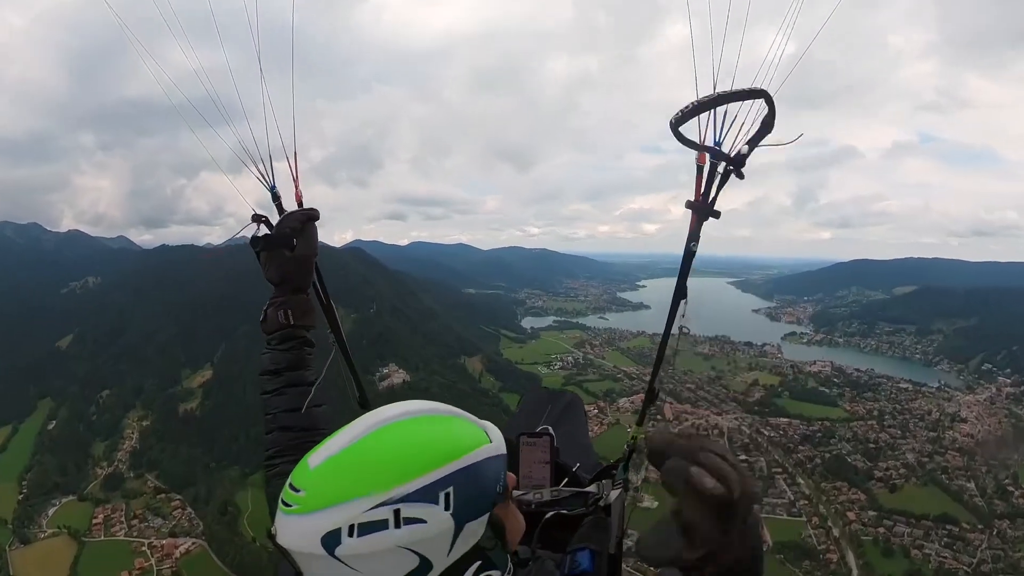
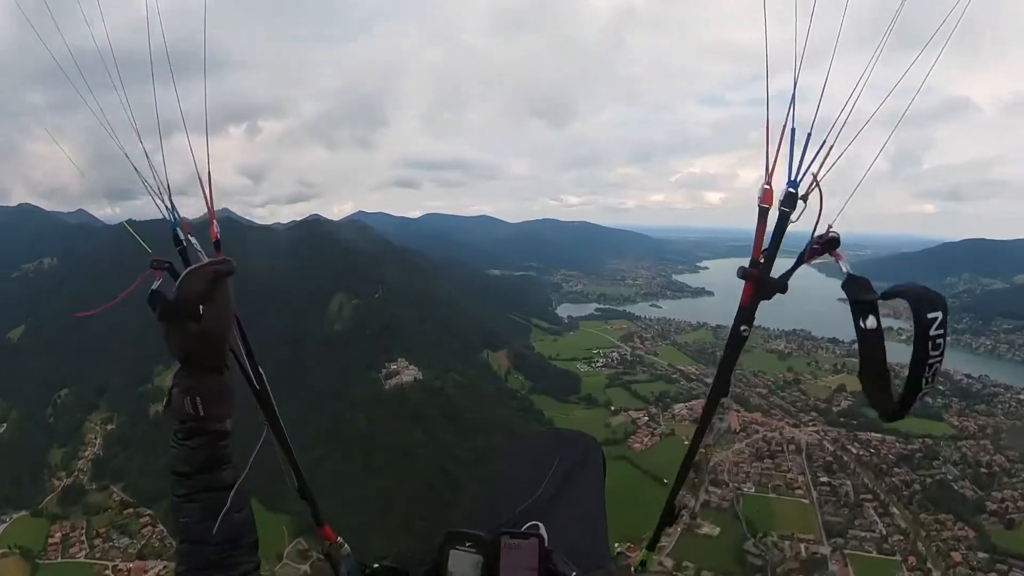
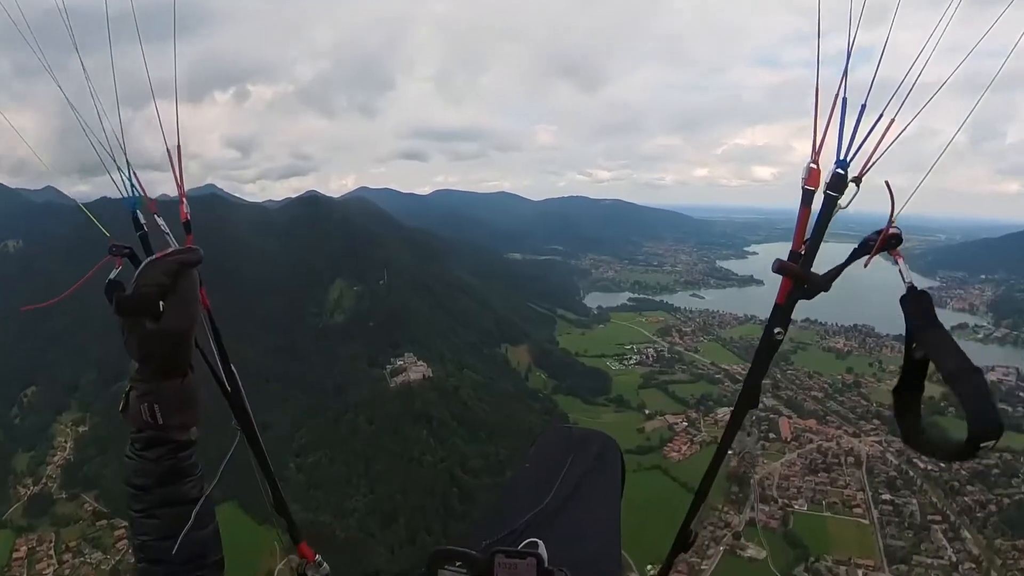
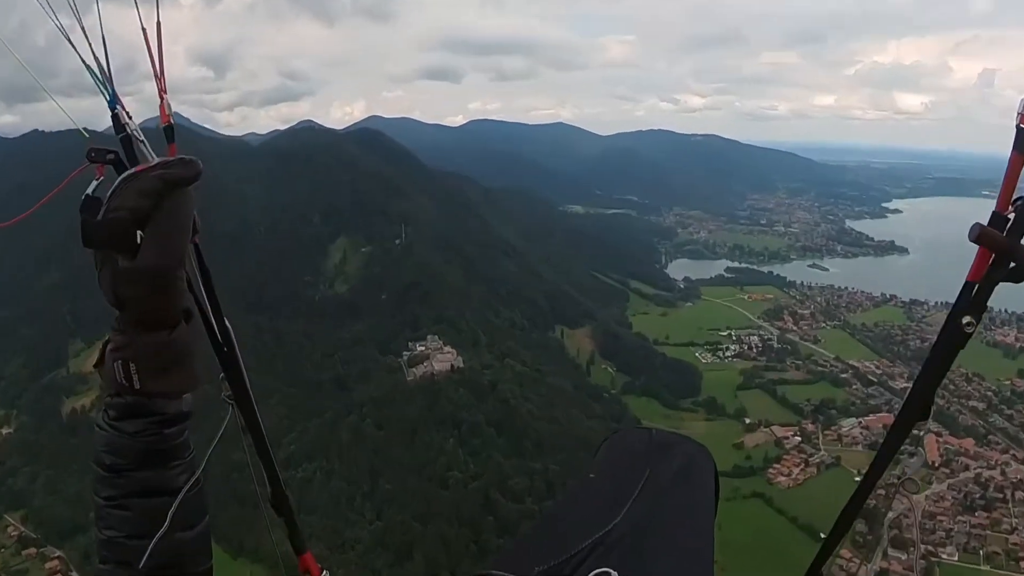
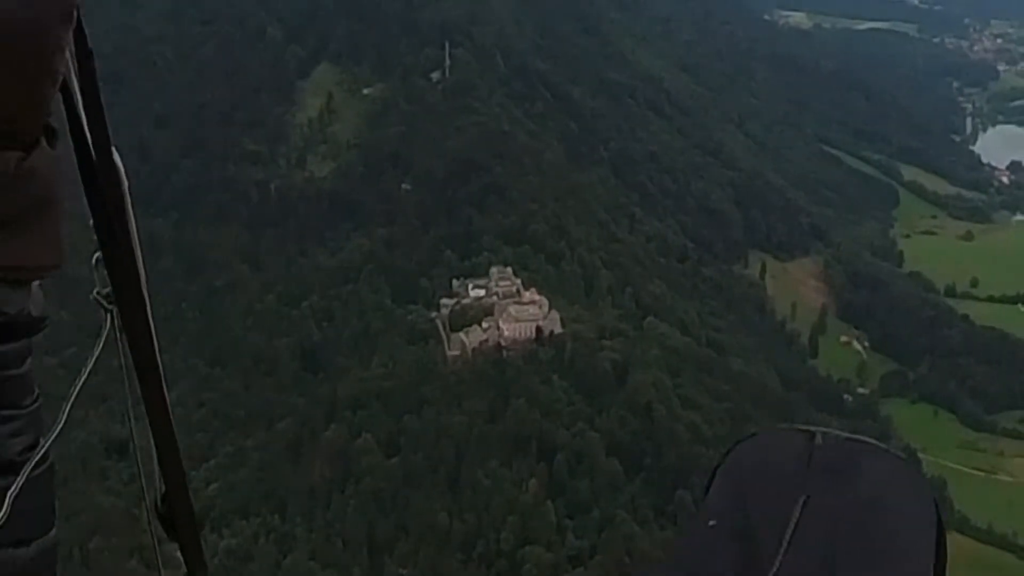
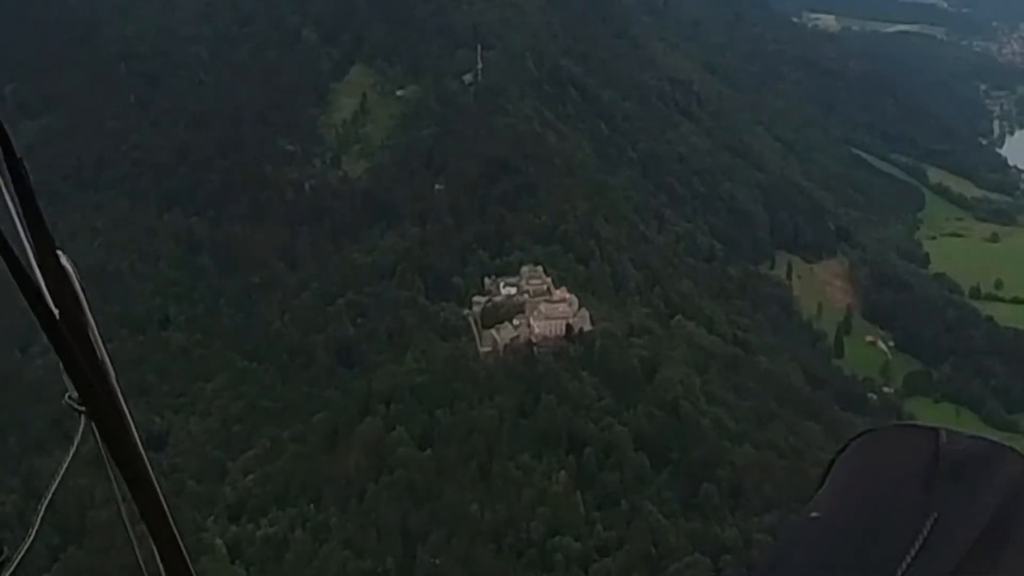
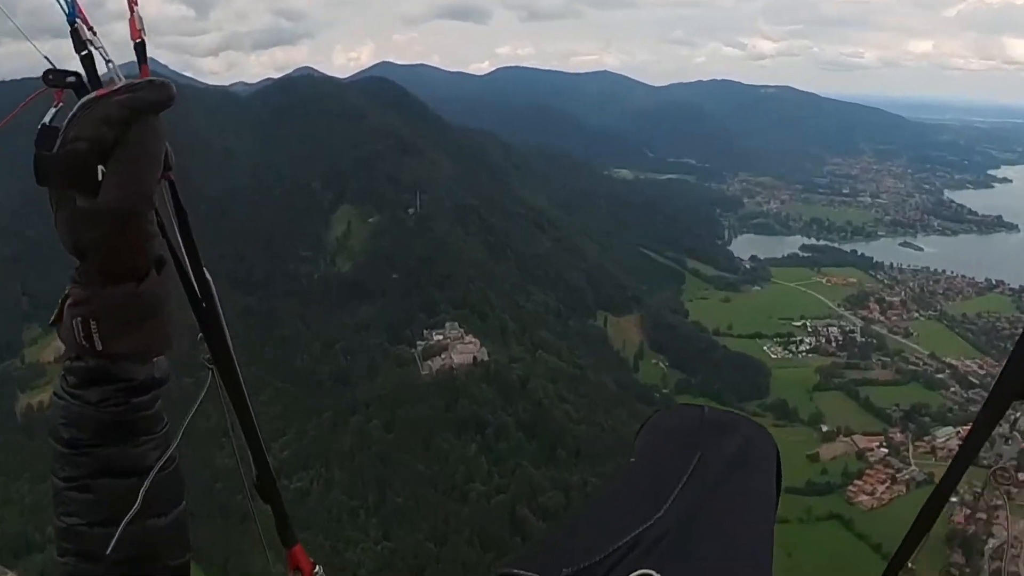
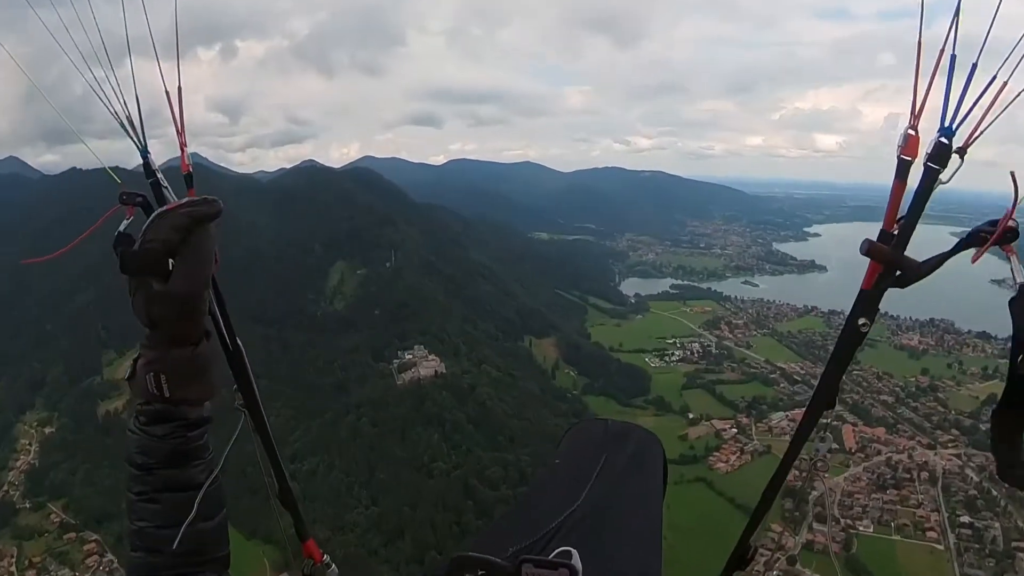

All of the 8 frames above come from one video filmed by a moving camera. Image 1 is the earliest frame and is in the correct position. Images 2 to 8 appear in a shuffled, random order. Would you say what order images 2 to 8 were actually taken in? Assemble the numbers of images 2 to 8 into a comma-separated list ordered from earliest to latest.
2, 3, 8, 4, 7, 6, 5
